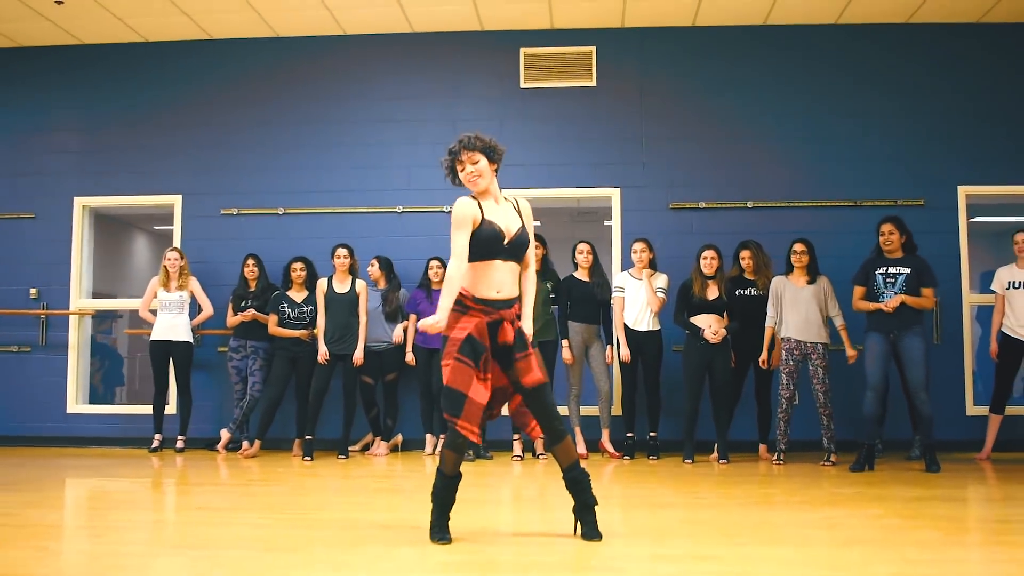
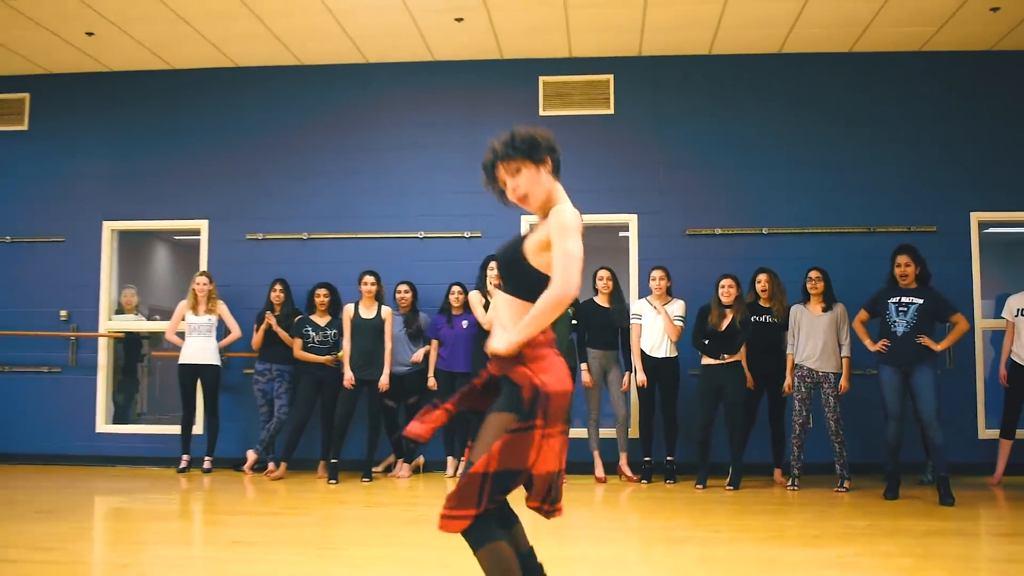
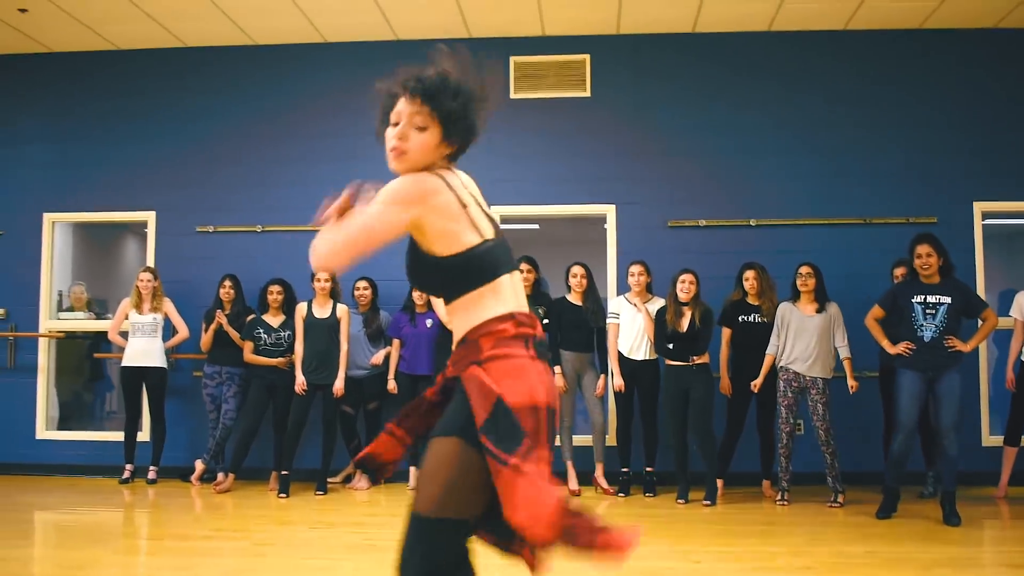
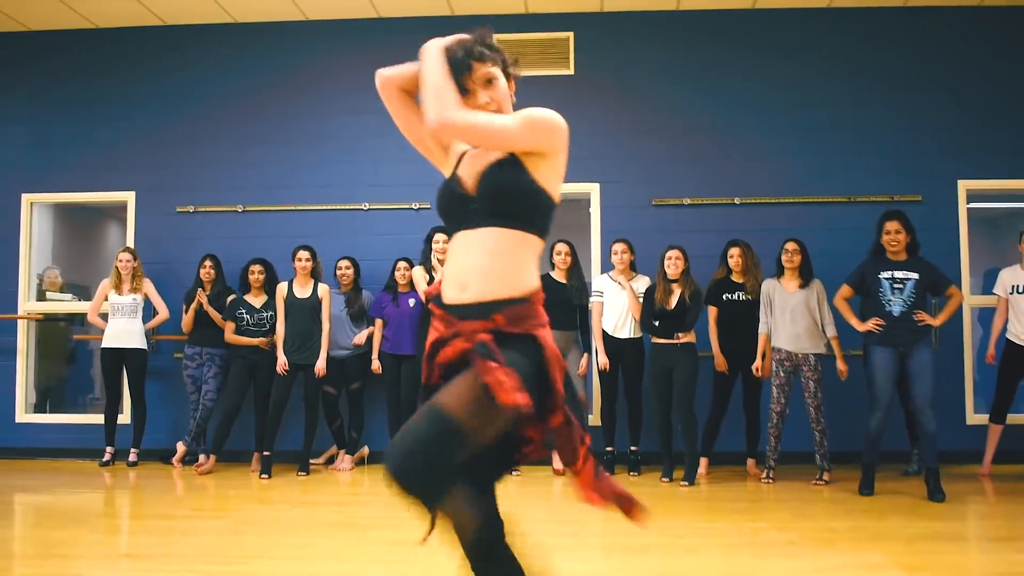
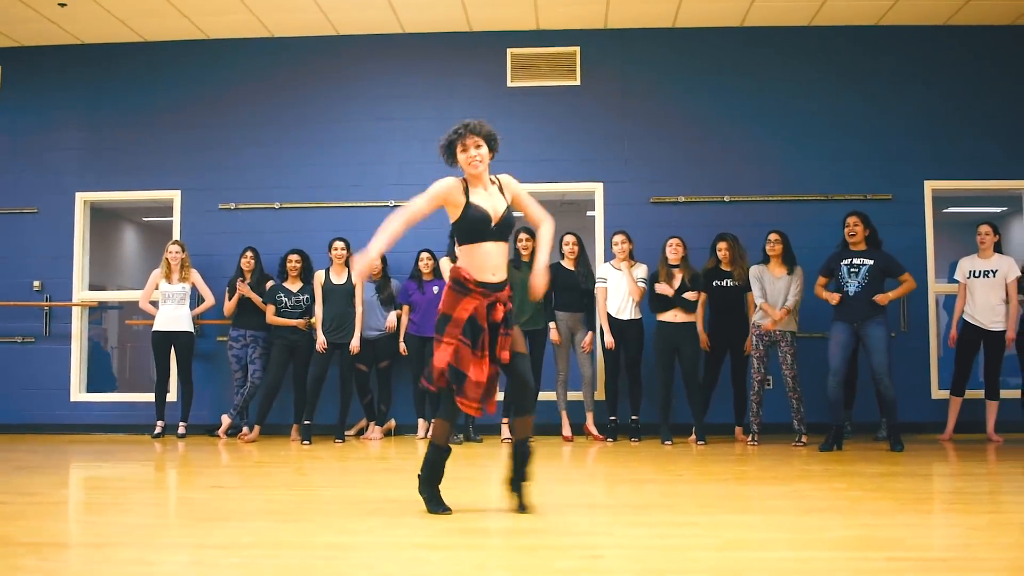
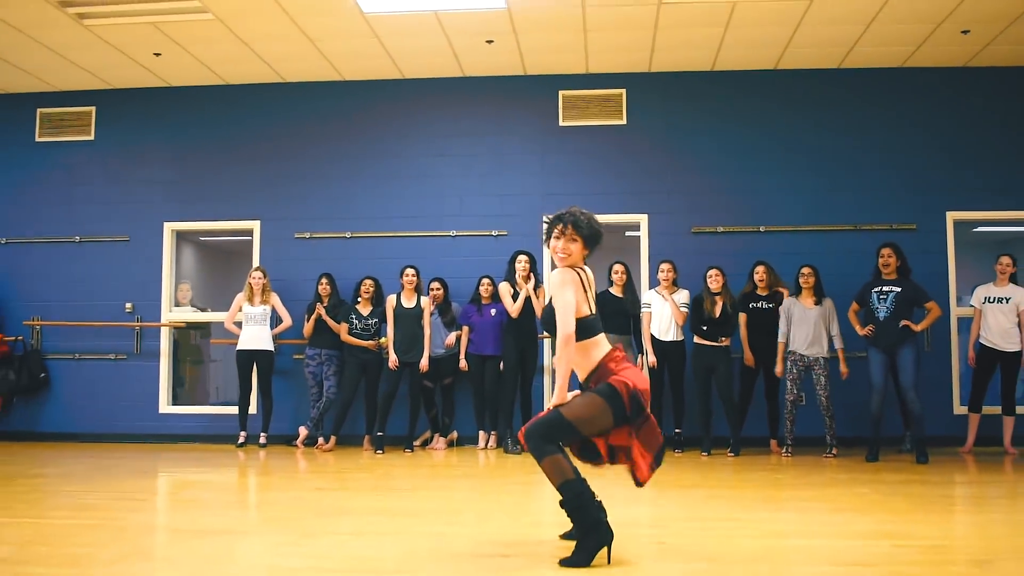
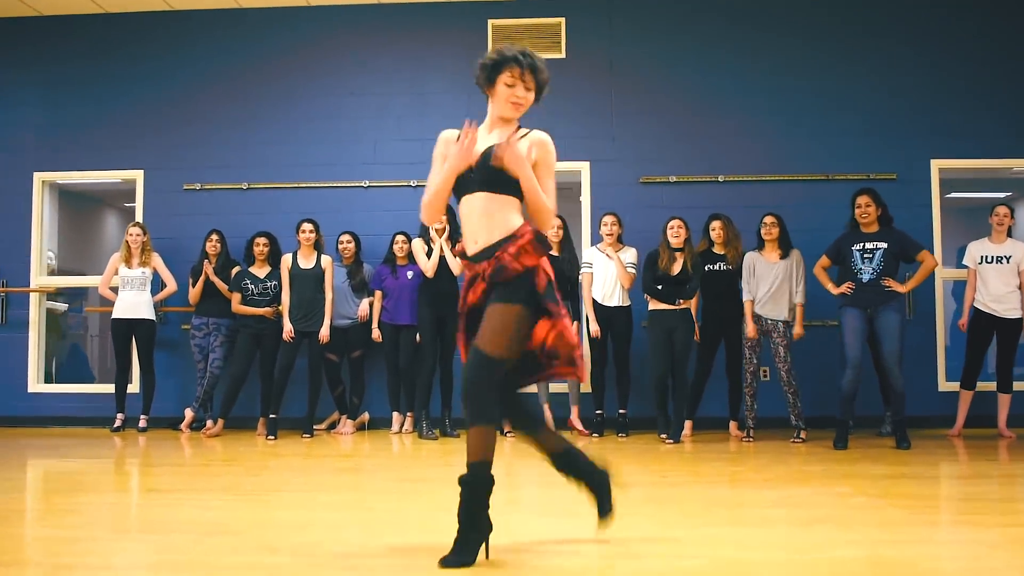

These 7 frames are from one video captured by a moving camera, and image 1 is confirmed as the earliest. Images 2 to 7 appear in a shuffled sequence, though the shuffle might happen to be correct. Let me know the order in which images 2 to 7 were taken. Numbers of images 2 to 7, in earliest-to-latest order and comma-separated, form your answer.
5, 7, 4, 3, 2, 6
